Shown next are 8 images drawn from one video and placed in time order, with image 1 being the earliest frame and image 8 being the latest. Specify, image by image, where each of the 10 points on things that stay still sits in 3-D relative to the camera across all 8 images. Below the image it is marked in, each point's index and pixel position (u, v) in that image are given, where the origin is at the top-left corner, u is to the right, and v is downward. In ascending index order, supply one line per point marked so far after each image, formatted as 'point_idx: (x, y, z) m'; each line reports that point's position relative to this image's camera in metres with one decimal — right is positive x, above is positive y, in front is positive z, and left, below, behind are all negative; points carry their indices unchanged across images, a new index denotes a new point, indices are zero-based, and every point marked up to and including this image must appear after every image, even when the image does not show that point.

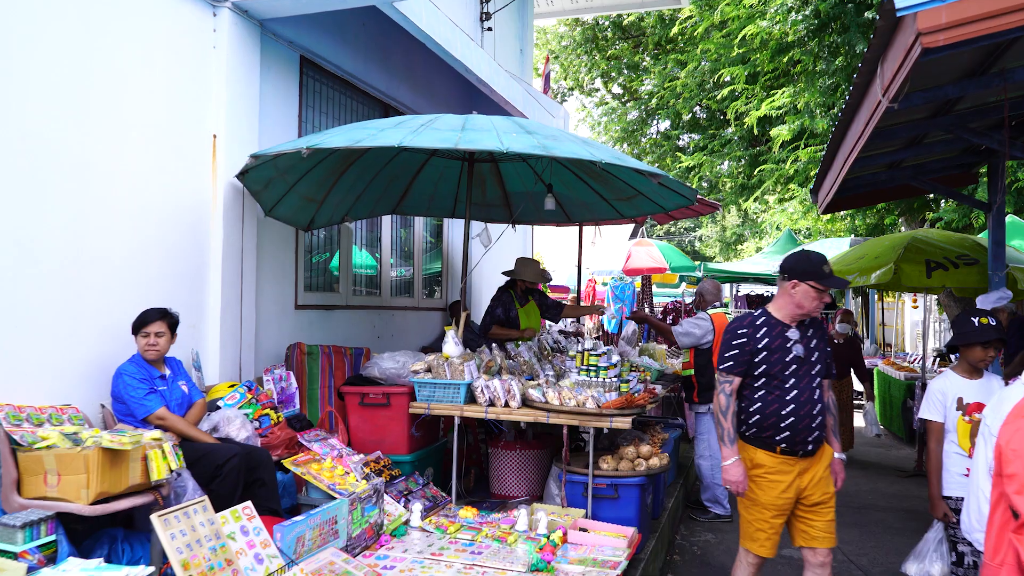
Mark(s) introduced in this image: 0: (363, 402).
0: (-0.9, -0.7, +4.8) m
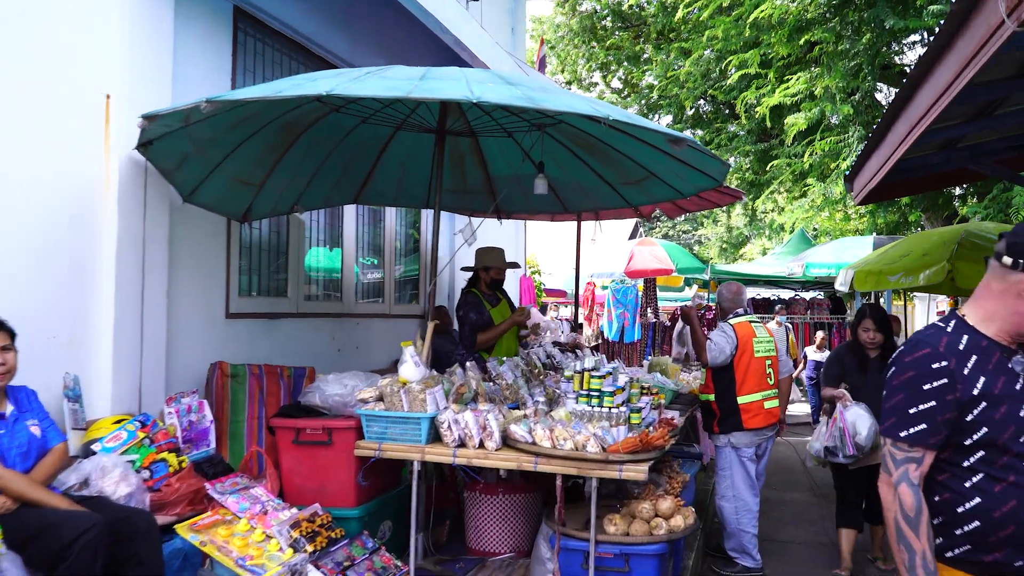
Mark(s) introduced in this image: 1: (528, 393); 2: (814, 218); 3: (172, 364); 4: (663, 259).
0: (-1.0, -0.7, +3.7) m
1: (+0.1, -0.5, +4.2) m
2: (+5.0, +1.2, +13.6) m
3: (-1.8, -0.4, +4.2) m
4: (+1.9, +0.4, +10.1) m
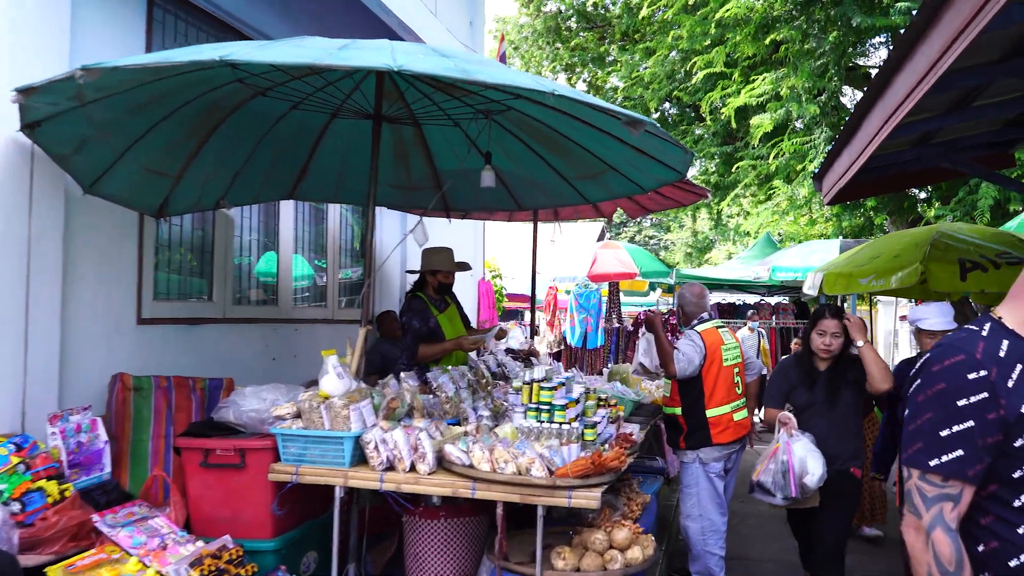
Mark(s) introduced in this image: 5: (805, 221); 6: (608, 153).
0: (-1.2, -0.7, +3.3) m
1: (-0.2, -0.5, +3.7) m
2: (+4.4, +1.1, +13.4) m
3: (-2.0, -0.4, +3.7) m
4: (+1.4, +0.3, +9.8) m
5: (+4.9, +1.1, +13.7) m
6: (+0.5, +0.7, +4.2) m
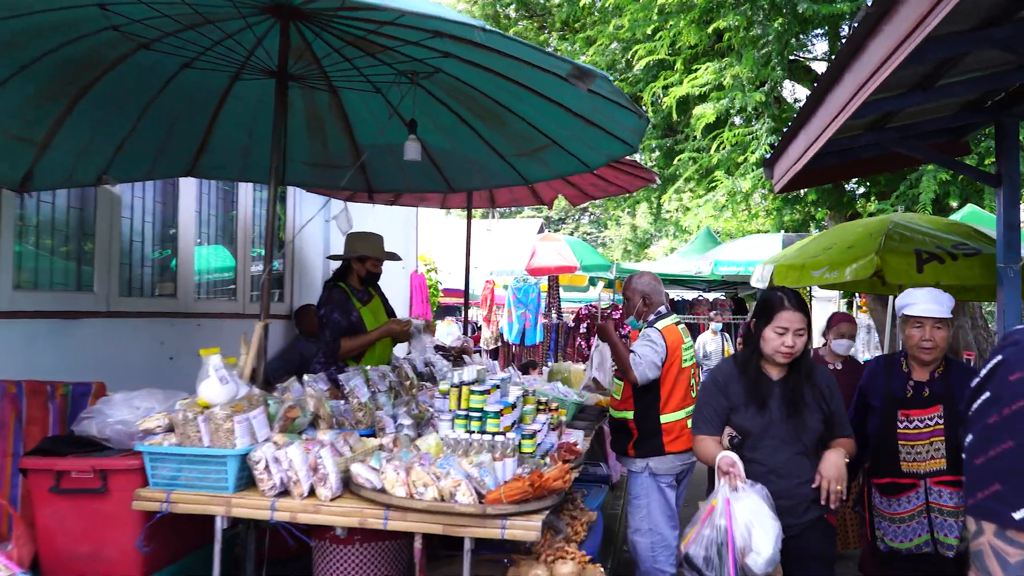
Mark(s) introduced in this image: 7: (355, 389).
0: (-1.5, -0.6, +2.6) m
1: (-0.5, -0.5, +3.2) m
2: (+3.4, +1.2, +13.1) m
3: (-2.3, -0.3, +3.0) m
4: (+0.6, +0.4, +9.4) m
5: (+3.9, +1.2, +13.5) m
6: (+0.2, +0.8, +3.7) m
7: (-0.6, -0.4, +3.1) m
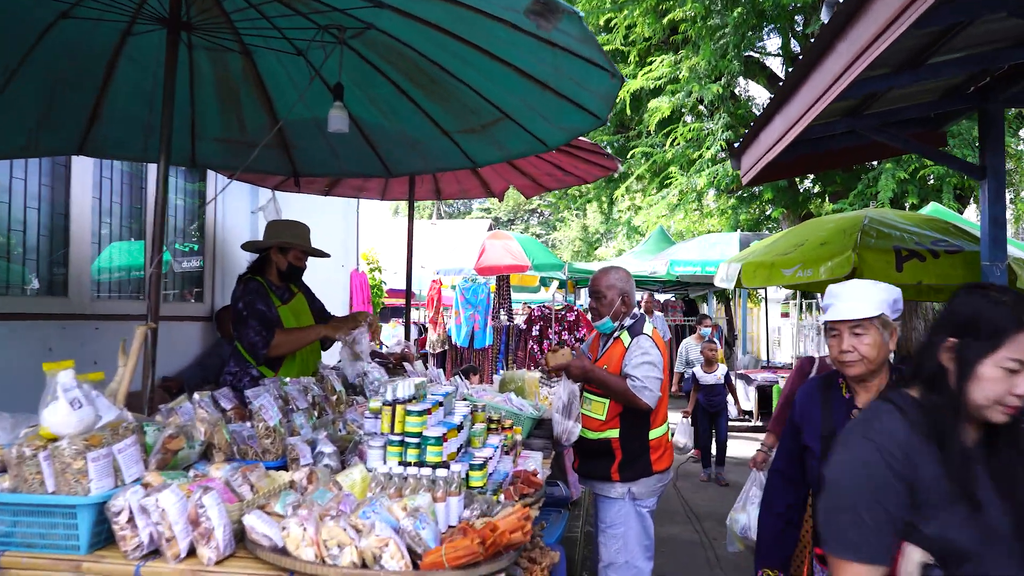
0: (-1.6, -0.6, +2.0) m
1: (-0.6, -0.5, +2.6) m
2: (+2.6, +1.2, +12.8) m
3: (-2.5, -0.3, +2.3) m
4: (+0.1, +0.4, +8.8) m
5: (+3.1, +1.2, +13.2) m
6: (0.0, +0.8, +3.1) m
7: (-0.8, -0.4, +2.5) m
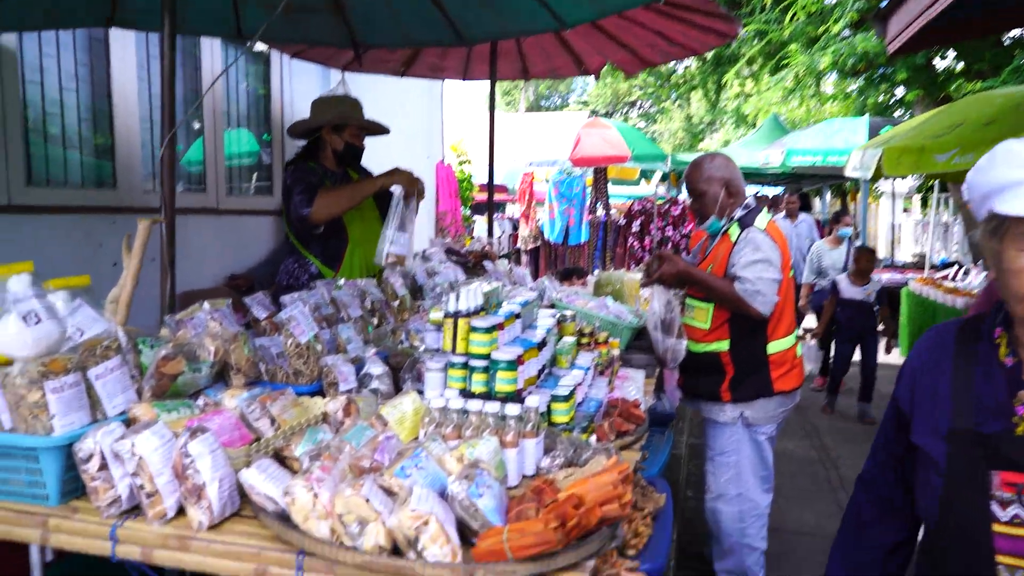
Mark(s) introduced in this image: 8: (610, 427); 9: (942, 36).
0: (-1.4, -0.4, +1.6) m
1: (-0.4, -0.2, +2.1) m
2: (+4.0, +2.7, +11.5) m
3: (-2.2, 0.0, +2.0) m
4: (+1.0, +1.4, +8.1) m
5: (+4.5, +2.8, +11.9) m
6: (+0.3, +1.1, +2.4) m
7: (-0.5, -0.1, +2.0) m
8: (+0.2, -0.3, +2.0) m
9: (+2.5, +1.5, +4.6) m
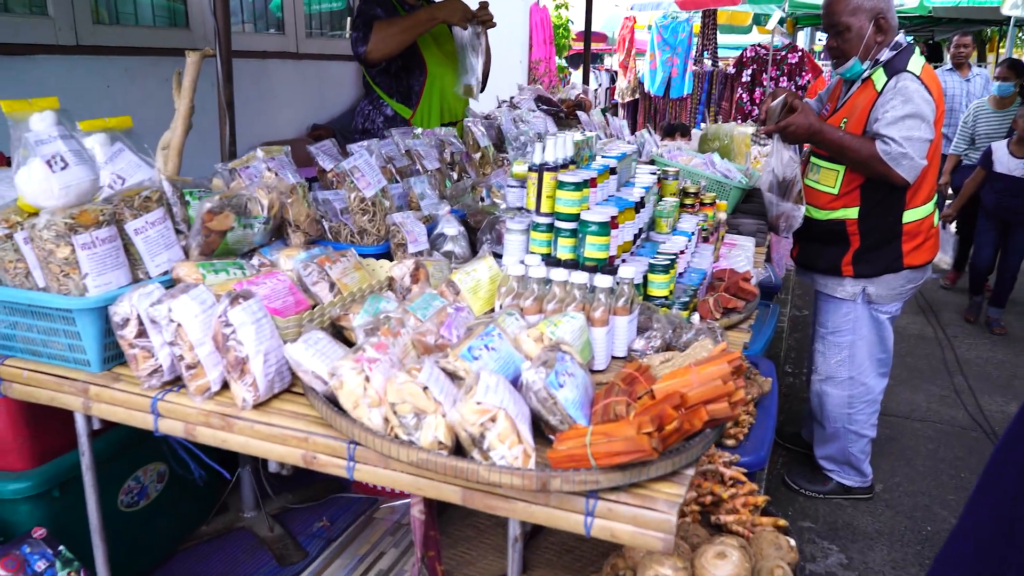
0: (-1.3, -0.1, +1.6) m
1: (-0.2, +0.2, +1.9) m
2: (+5.3, +4.5, +10.1) m
3: (-2.0, +0.4, +2.0) m
4: (+1.9, +2.7, +7.3) m
5: (+5.9, +4.6, +10.4) m
6: (+0.5, +1.5, +1.9) m
7: (-0.3, +0.3, +1.8) m
8: (+0.4, 0.0, +1.7) m
9: (+3.0, +2.2, +3.8) m
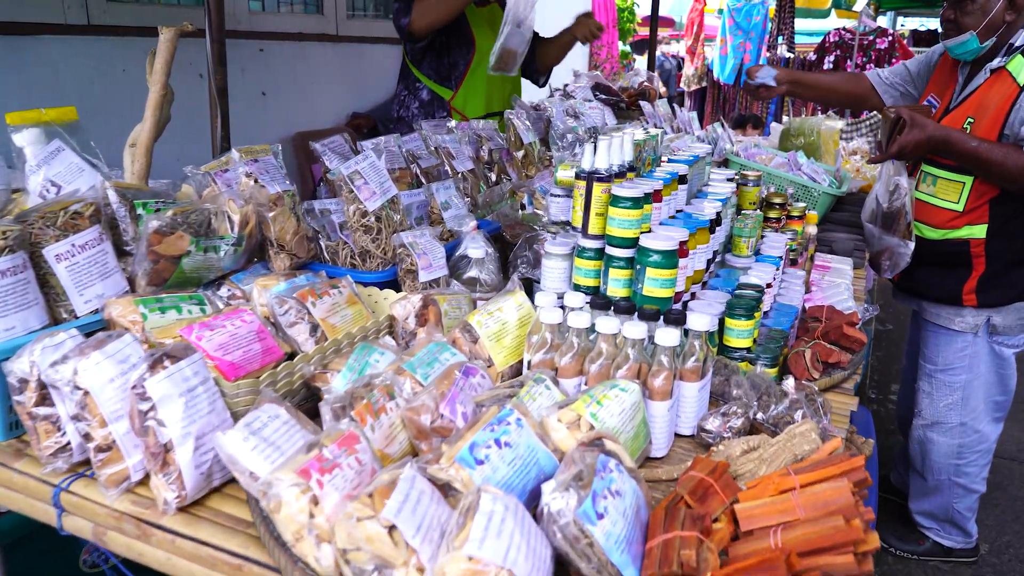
0: (-1.2, -0.1, +1.3) m
1: (-0.1, +0.1, +1.6) m
2: (+6.0, +4.4, +9.3) m
3: (-1.9, +0.3, +1.8) m
4: (+2.5, +2.7, +6.7) m
5: (+6.7, +4.5, +9.5) m
6: (+0.6, +1.4, +1.5) m
7: (-0.3, +0.2, +1.4) m
8: (+0.5, -0.1, +1.3) m
9: (+3.2, +2.0, +3.1) m
